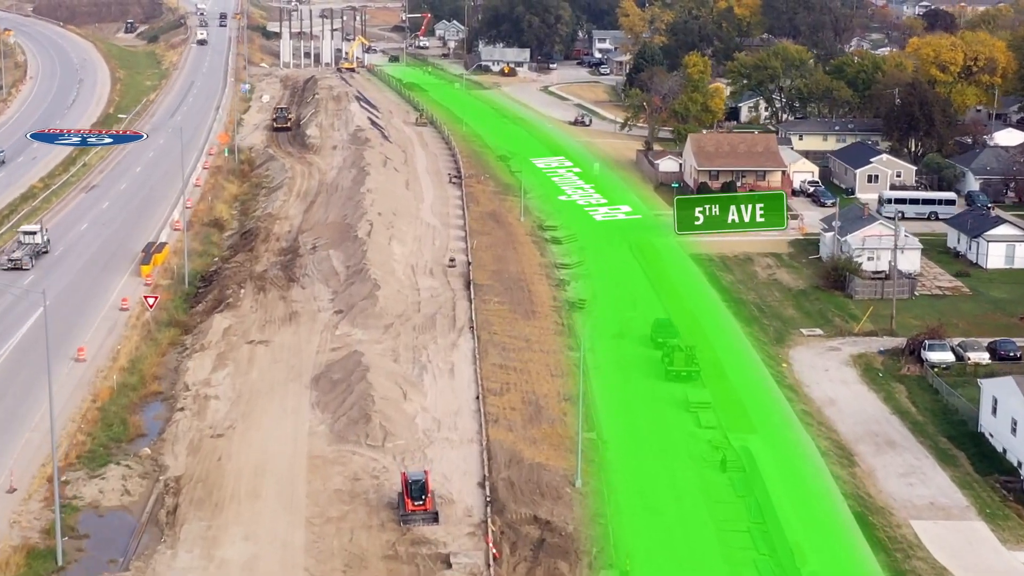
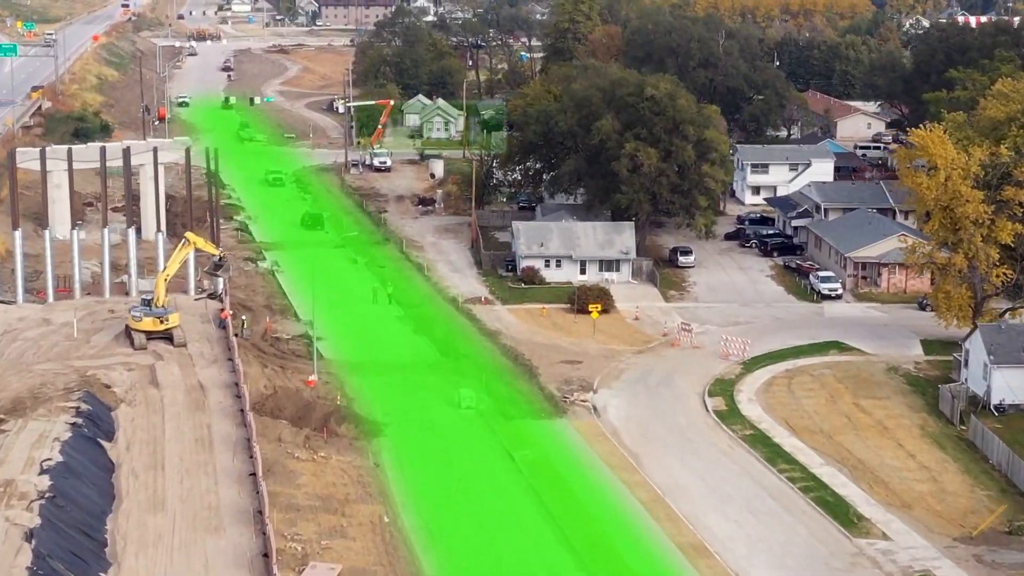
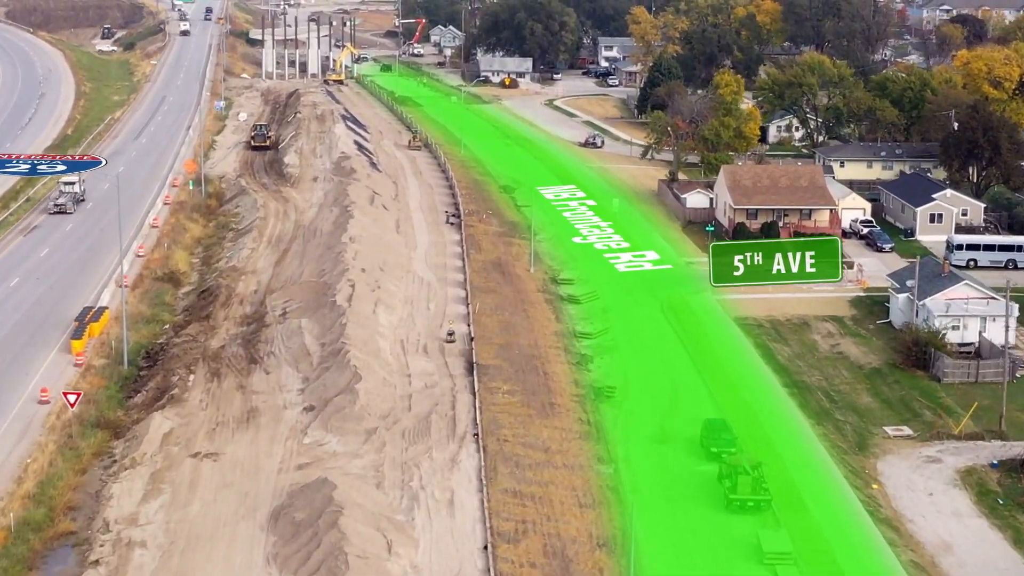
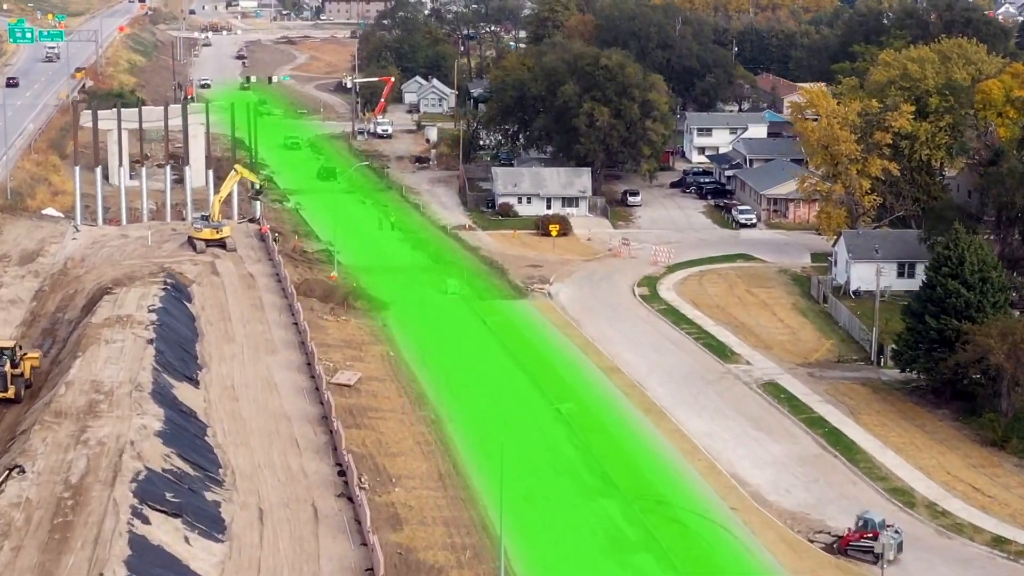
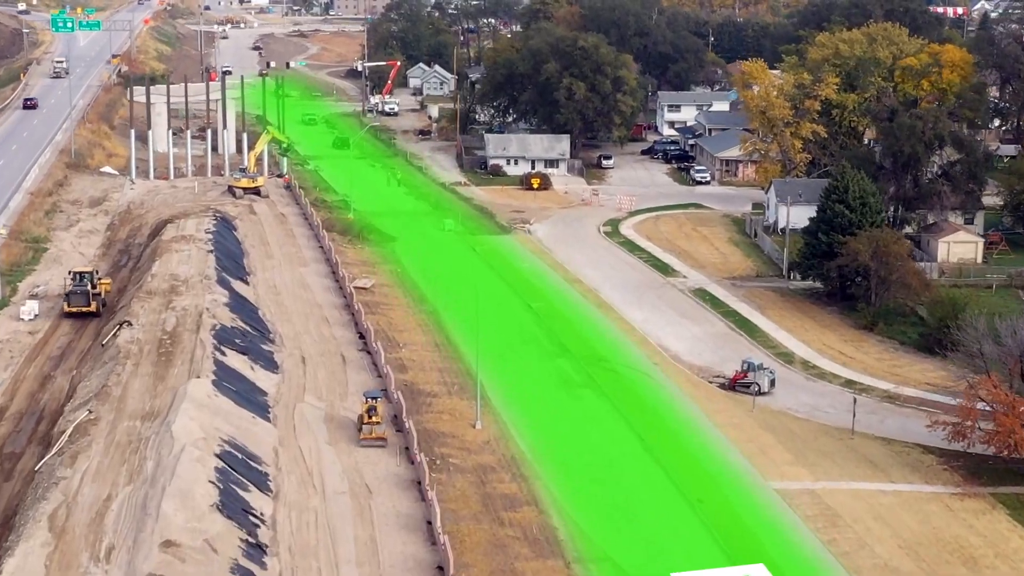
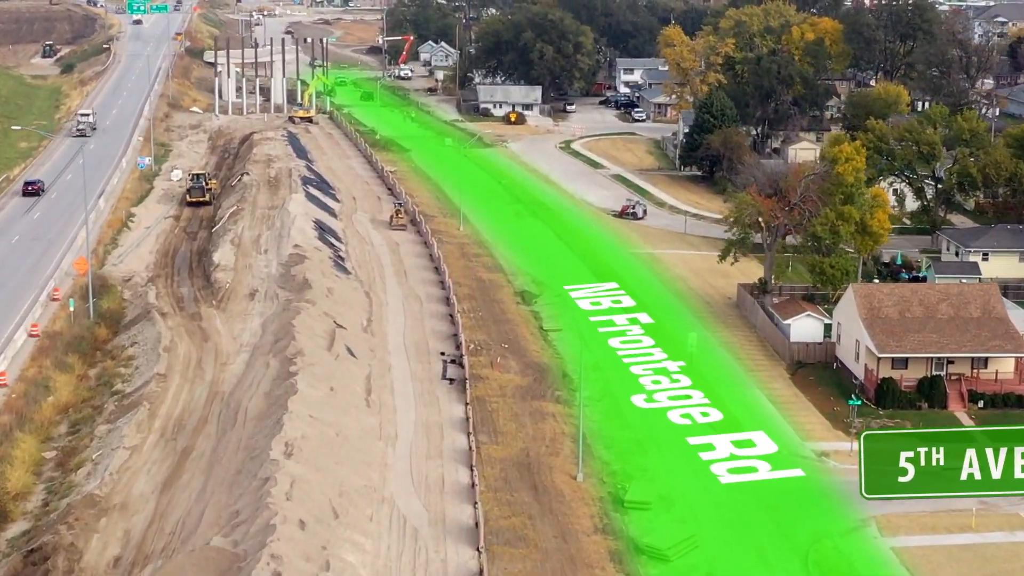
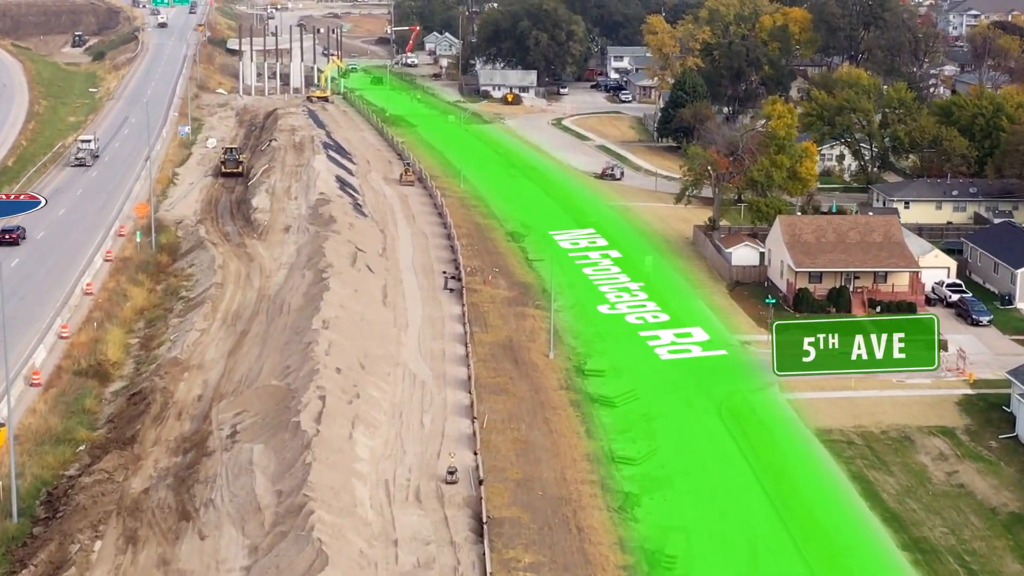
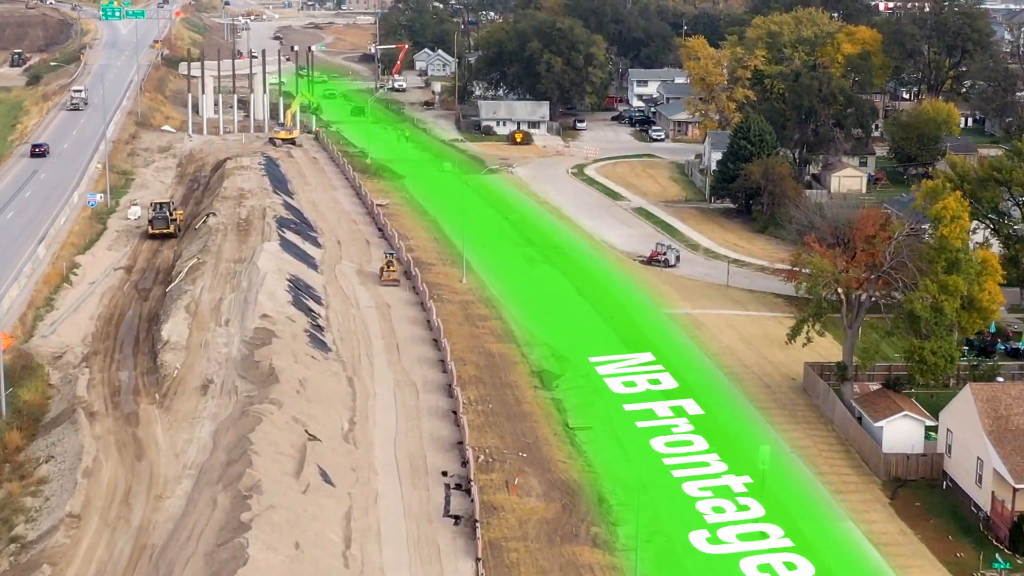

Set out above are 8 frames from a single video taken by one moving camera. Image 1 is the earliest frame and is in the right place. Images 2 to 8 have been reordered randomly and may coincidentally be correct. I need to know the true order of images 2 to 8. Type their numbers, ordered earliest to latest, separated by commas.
3, 7, 6, 8, 5, 4, 2
